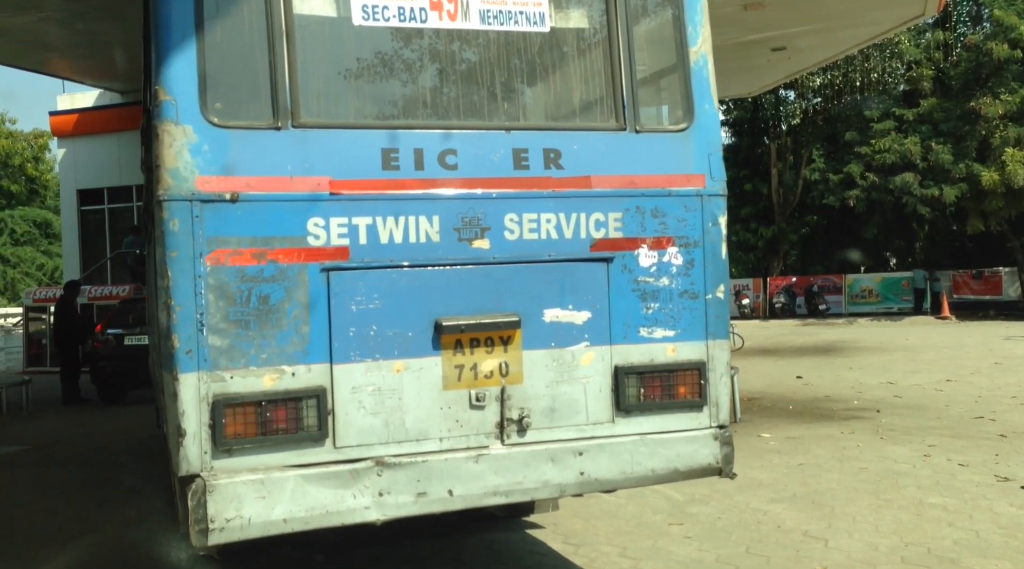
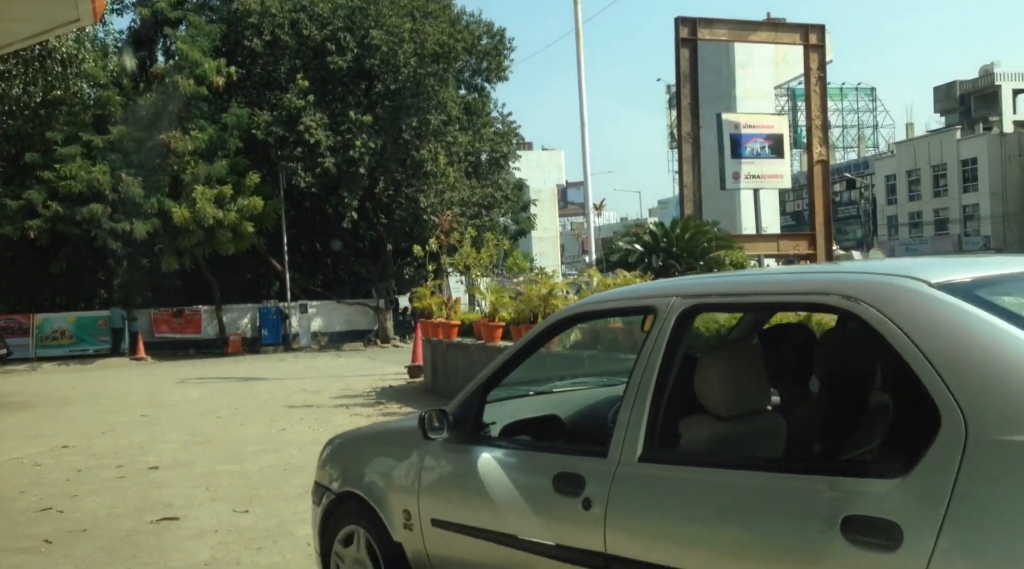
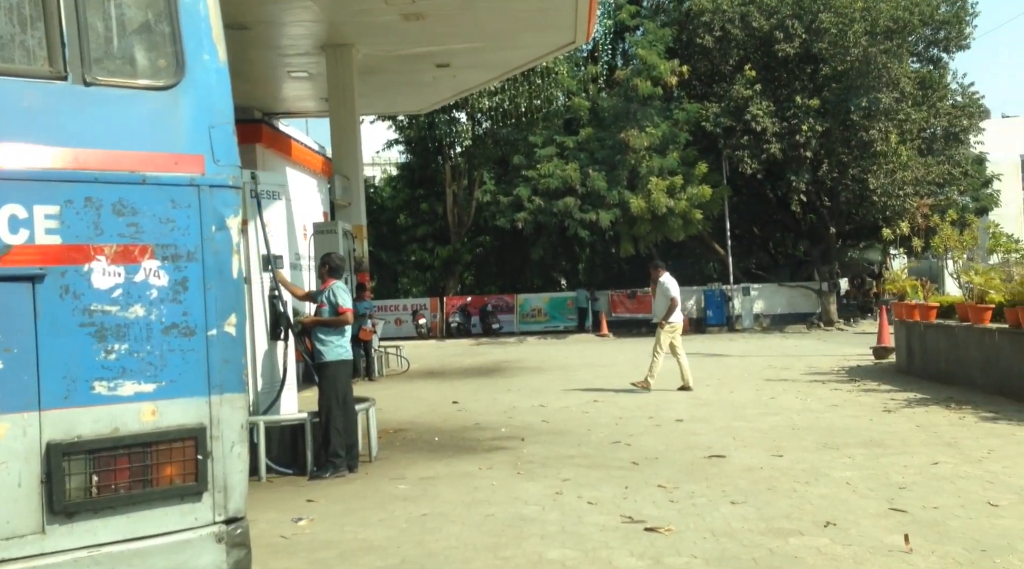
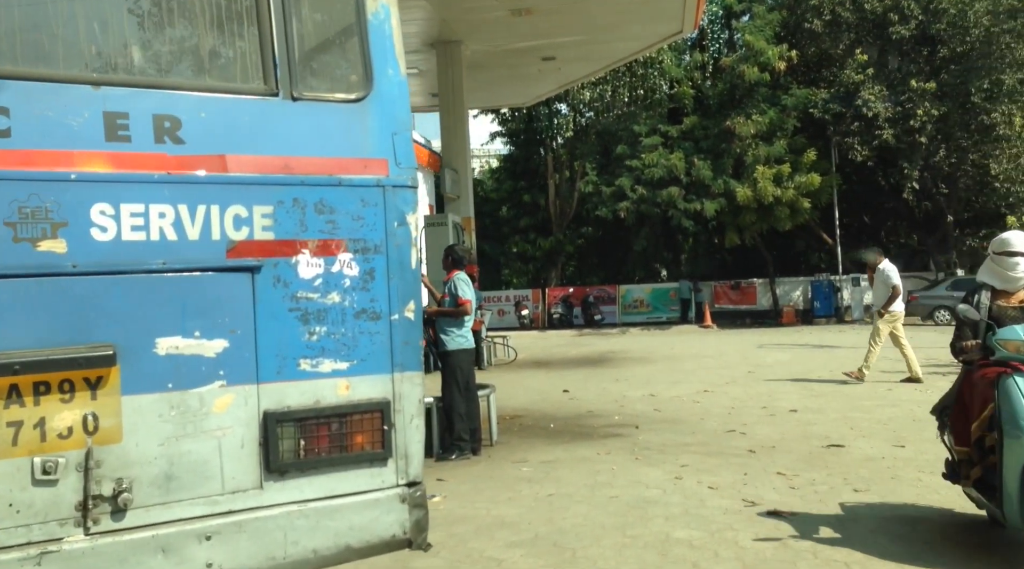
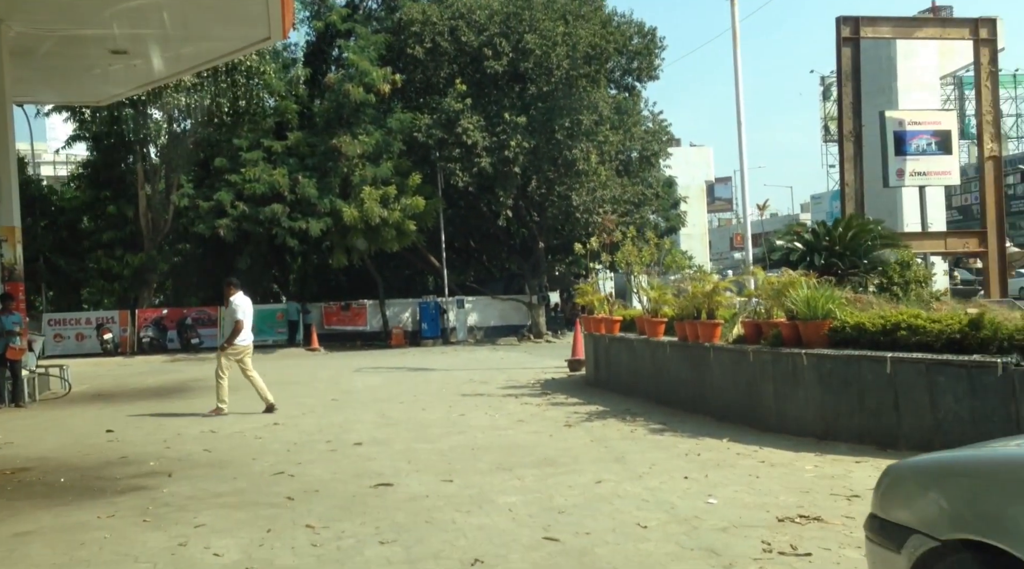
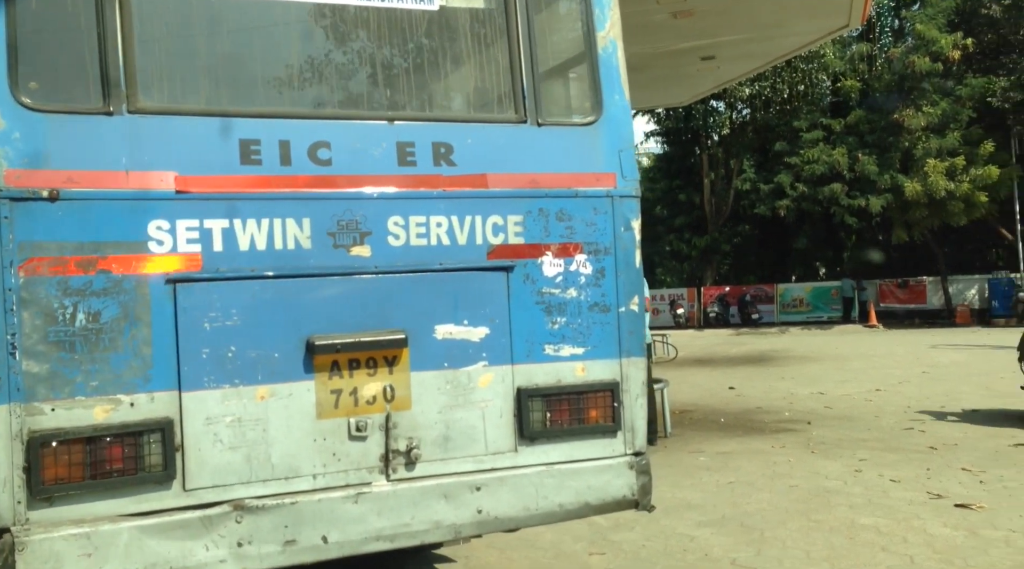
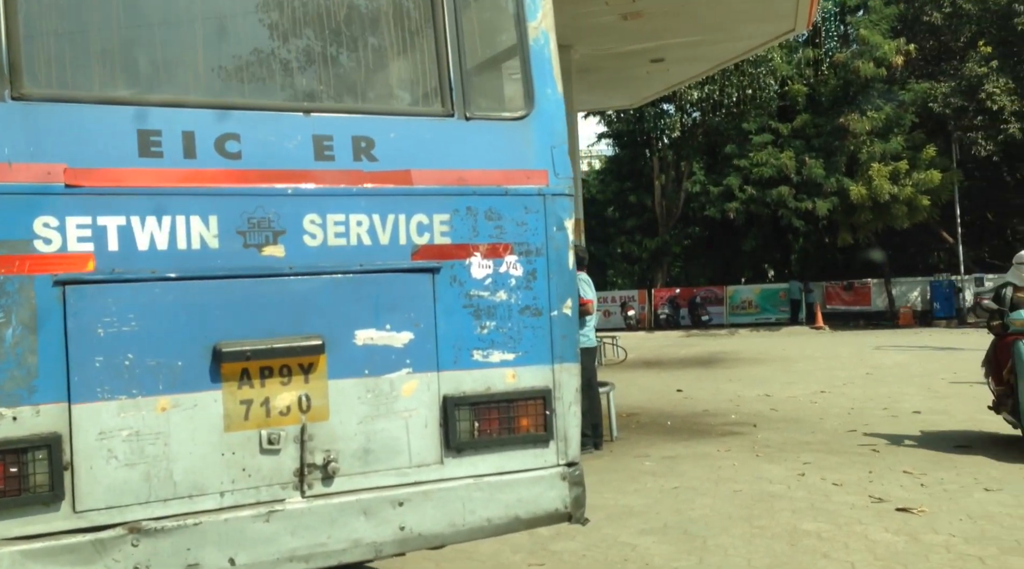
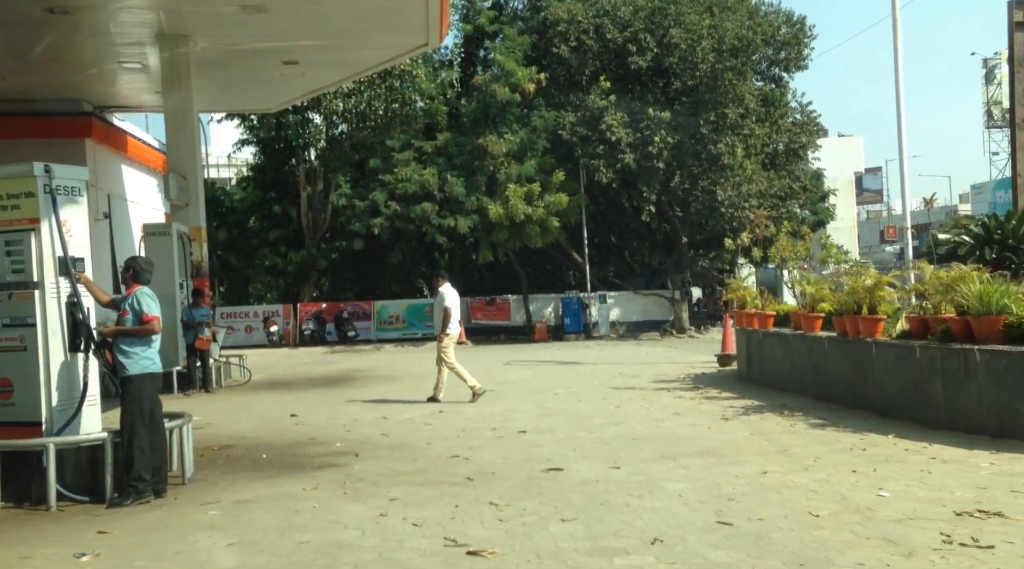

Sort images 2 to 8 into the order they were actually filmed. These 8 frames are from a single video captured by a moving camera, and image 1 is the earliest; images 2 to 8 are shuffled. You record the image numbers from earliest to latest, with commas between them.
6, 7, 4, 3, 8, 5, 2
